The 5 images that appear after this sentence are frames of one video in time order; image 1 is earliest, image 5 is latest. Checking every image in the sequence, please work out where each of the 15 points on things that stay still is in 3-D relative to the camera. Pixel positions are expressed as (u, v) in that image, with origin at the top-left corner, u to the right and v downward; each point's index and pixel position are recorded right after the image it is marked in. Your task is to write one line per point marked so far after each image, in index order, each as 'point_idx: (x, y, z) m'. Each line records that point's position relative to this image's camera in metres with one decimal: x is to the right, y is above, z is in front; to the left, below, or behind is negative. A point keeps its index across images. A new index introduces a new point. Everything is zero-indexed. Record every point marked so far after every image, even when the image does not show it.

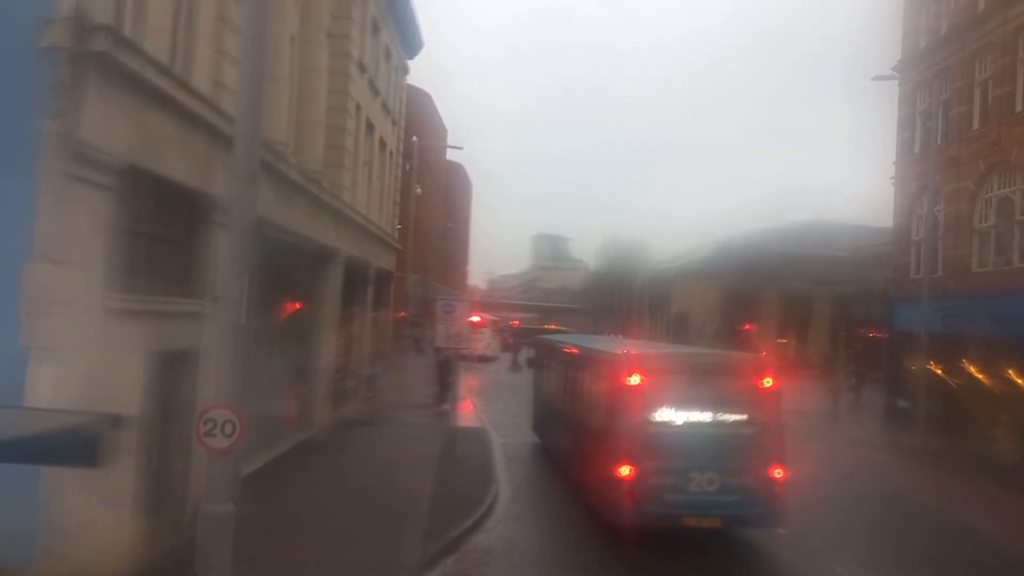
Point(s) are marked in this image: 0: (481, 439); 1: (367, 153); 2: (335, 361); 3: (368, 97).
0: (-0.6, -3.2, +16.7) m
1: (-3.5, +3.2, +19.5) m
2: (-3.8, -1.6, +17.6) m
3: (-3.3, +4.3, +18.7) m
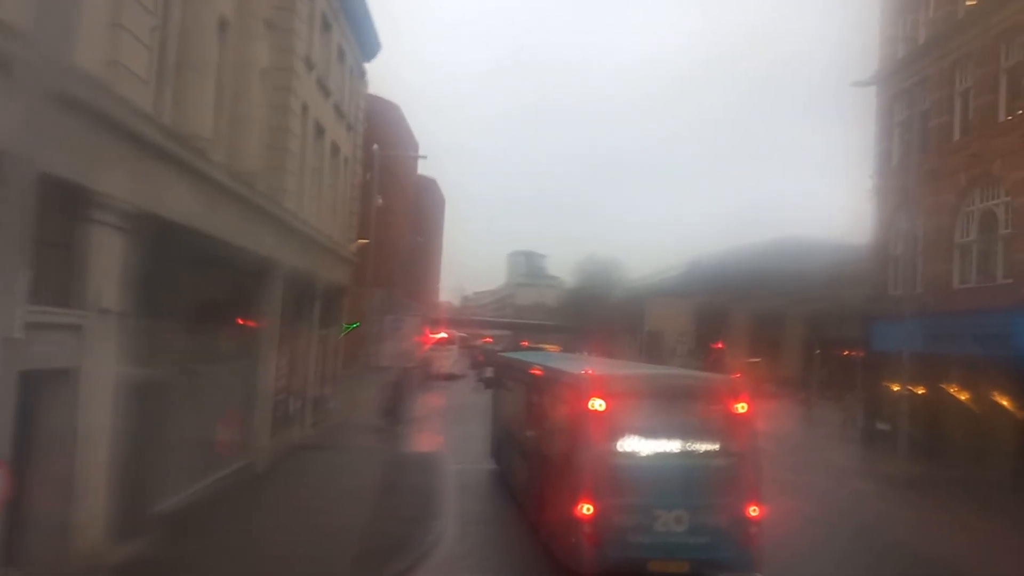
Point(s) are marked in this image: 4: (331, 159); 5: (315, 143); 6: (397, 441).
0: (-1.4, -3.4, +15.4) m
1: (-4.3, +2.9, +18.3) m
2: (-4.6, -1.9, +16.3) m
3: (-4.1, +4.0, +17.5) m
4: (-4.6, +3.2, +19.9) m
5: (-4.3, +3.2, +18.0) m
6: (-2.6, -3.5, +18.6) m
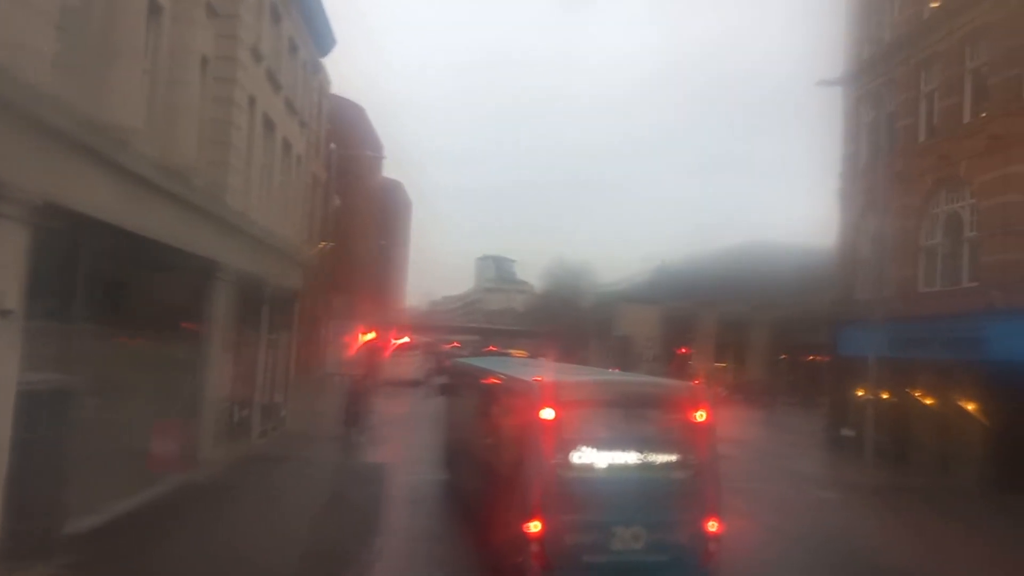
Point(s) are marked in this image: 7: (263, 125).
0: (-2.2, -3.5, +14.6) m
1: (-5.2, +2.8, +17.5) m
2: (-5.4, -1.9, +15.4) m
3: (-5.0, +4.0, +16.7) m
4: (-5.5, +3.1, +19.1) m
5: (-5.2, +3.1, +17.2) m
6: (-3.5, -3.5, +17.9) m
7: (-5.1, +3.3, +16.9) m
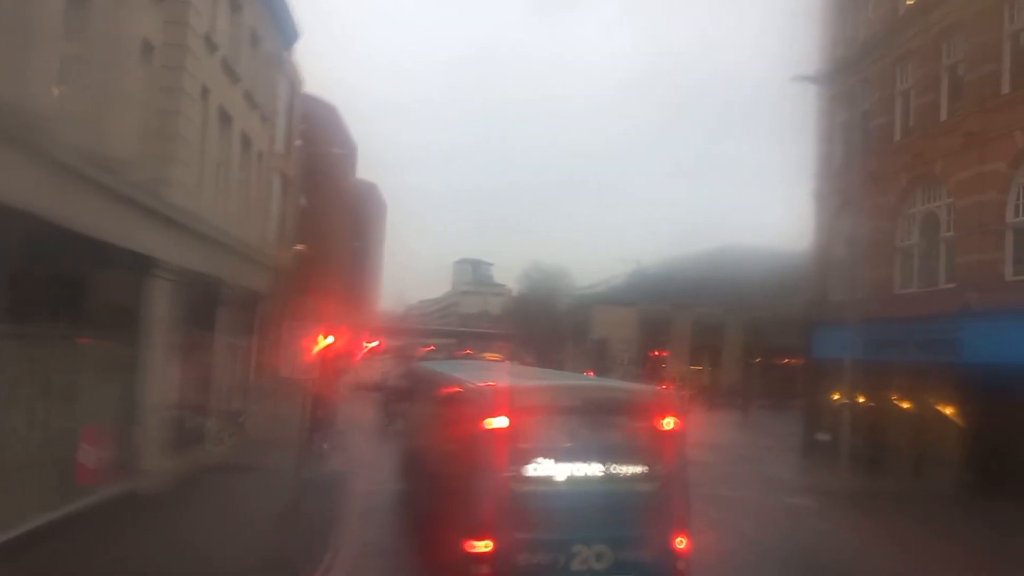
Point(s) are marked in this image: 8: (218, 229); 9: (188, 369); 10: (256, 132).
0: (-2.8, -3.5, +13.9) m
1: (-5.9, +2.8, +16.7) m
2: (-6.0, -1.9, +14.6) m
3: (-5.6, +3.9, +15.9) m
4: (-6.2, +3.1, +18.3) m
5: (-5.9, +3.1, +16.4) m
6: (-4.2, -3.6, +17.1) m
7: (-5.8, +3.3, +16.1) m
8: (-5.7, +1.1, +16.0) m
9: (-6.1, -1.5, +15.3) m
10: (-6.0, +3.6, +19.0) m
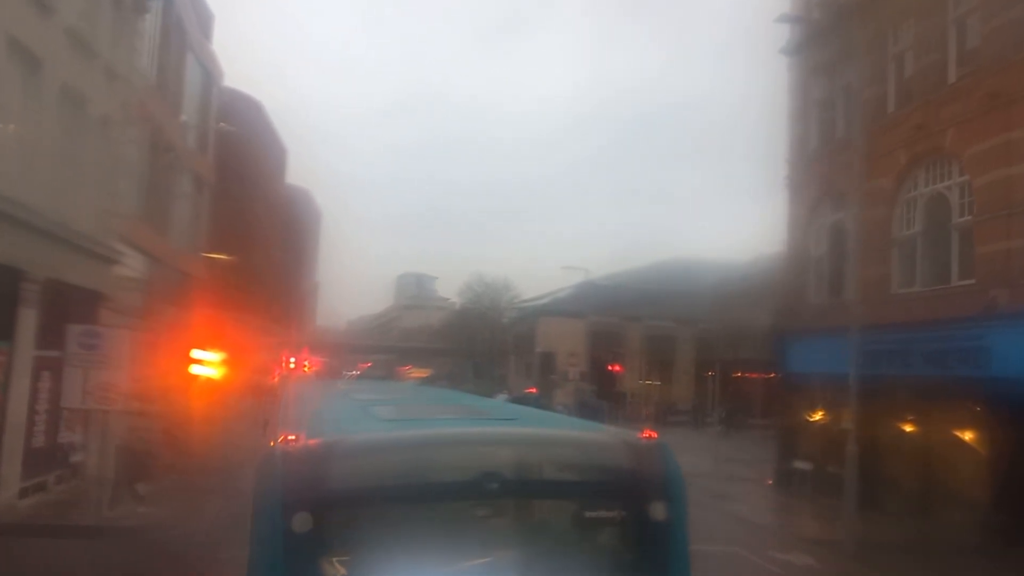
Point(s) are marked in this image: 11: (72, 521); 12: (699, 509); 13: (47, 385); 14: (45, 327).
0: (-4.0, -3.4, +9.9) m
1: (-7.3, +2.8, +12.6) m
2: (-7.3, -1.8, +10.4) m
3: (-7.0, +4.0, +11.8) m
4: (-7.7, +3.1, +14.1) m
5: (-7.2, +3.1, +12.3) m
6: (-5.6, -3.5, +13.0) m
7: (-7.1, +3.4, +12.0) m
8: (-7.0, +1.2, +11.8) m
9: (-7.3, -1.4, +11.0) m
10: (-7.5, +3.6, +14.9) m
11: (-6.5, -3.4, +12.0) m
12: (+3.6, -4.1, +15.9) m
13: (-7.7, -1.6, +13.8) m
14: (-7.8, -0.7, +14.1) m
